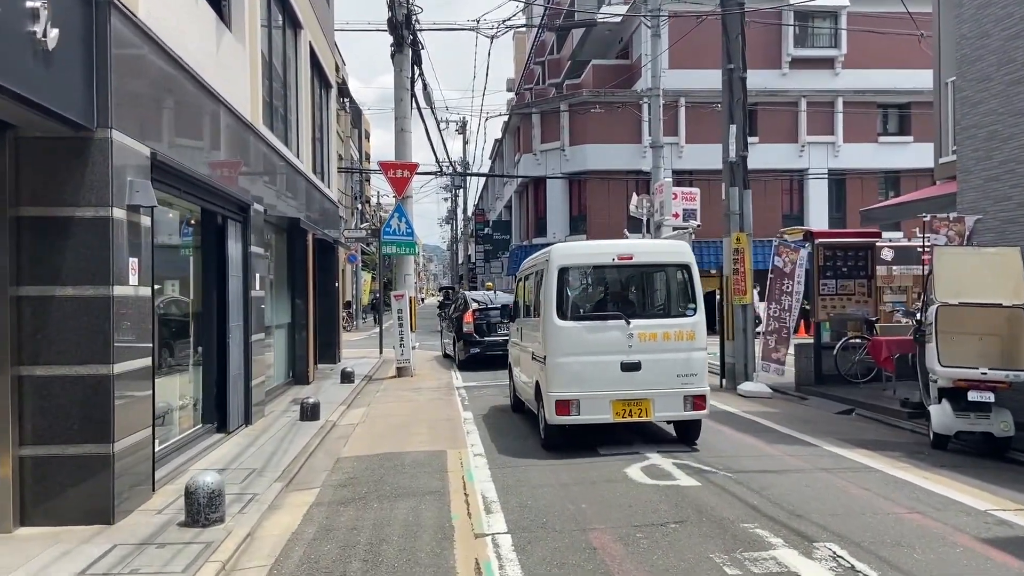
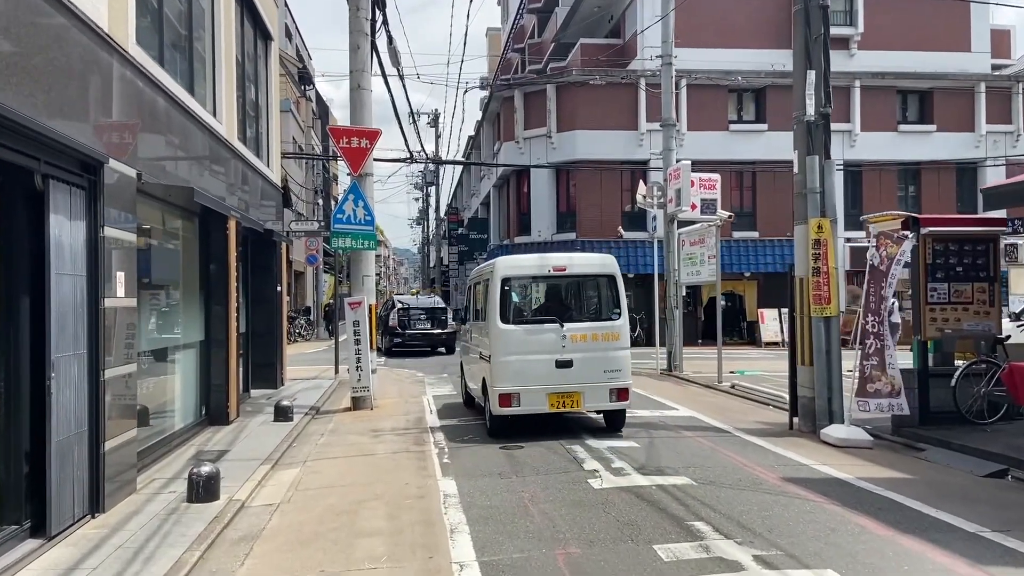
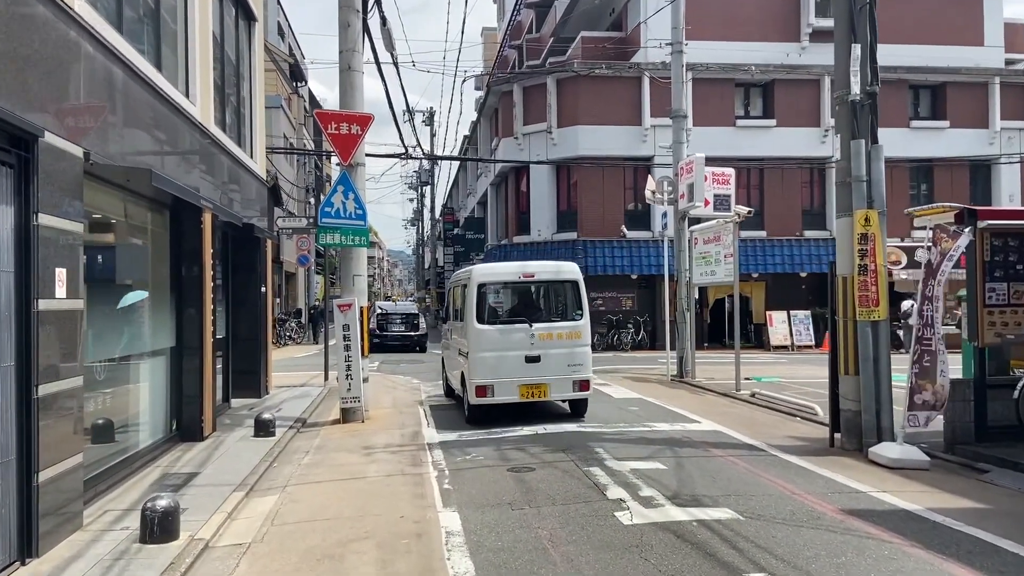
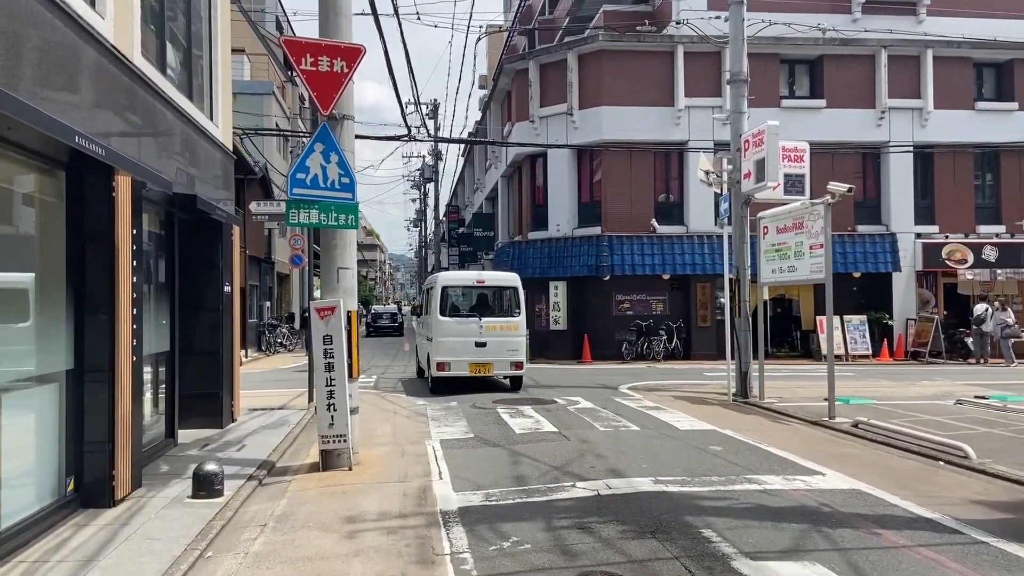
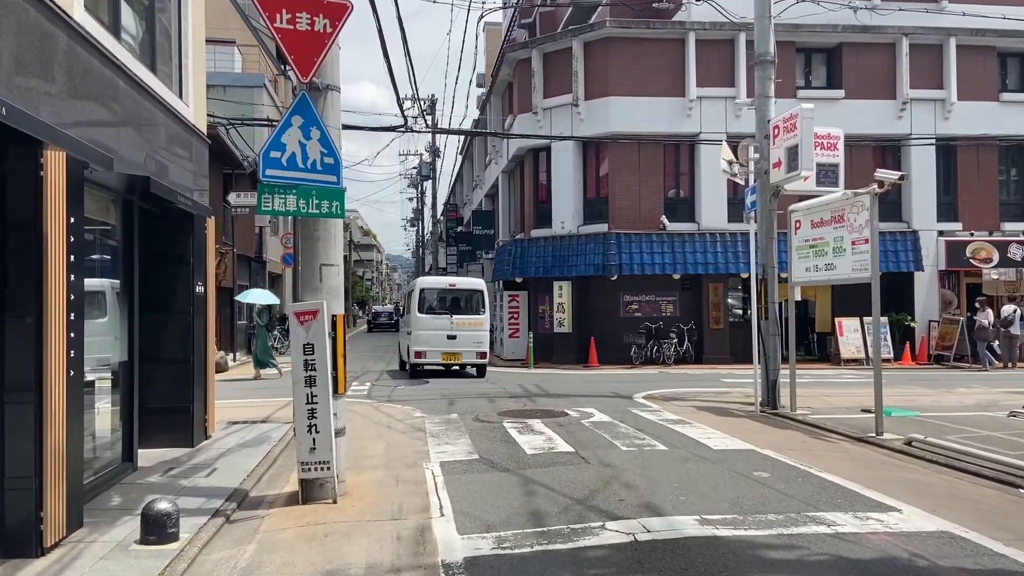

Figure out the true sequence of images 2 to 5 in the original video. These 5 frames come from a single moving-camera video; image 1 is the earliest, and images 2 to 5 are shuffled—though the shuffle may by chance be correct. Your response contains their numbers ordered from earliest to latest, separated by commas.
2, 3, 4, 5
